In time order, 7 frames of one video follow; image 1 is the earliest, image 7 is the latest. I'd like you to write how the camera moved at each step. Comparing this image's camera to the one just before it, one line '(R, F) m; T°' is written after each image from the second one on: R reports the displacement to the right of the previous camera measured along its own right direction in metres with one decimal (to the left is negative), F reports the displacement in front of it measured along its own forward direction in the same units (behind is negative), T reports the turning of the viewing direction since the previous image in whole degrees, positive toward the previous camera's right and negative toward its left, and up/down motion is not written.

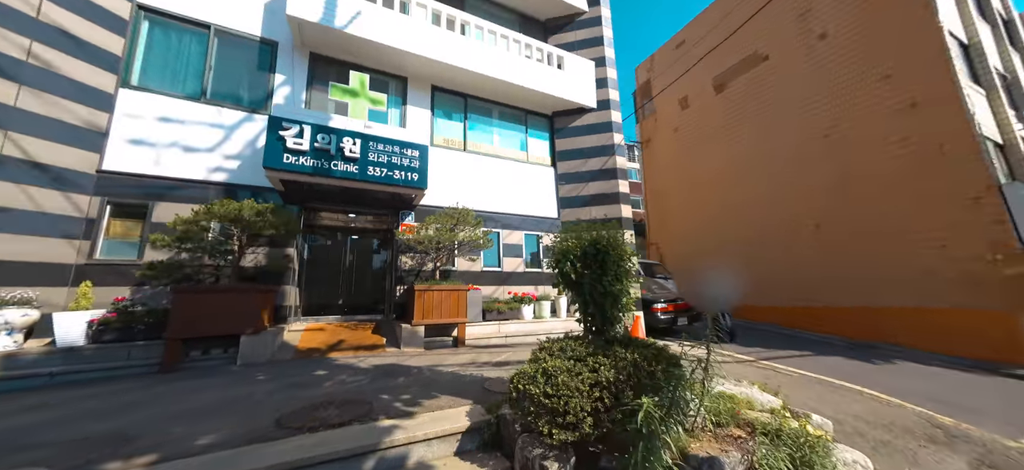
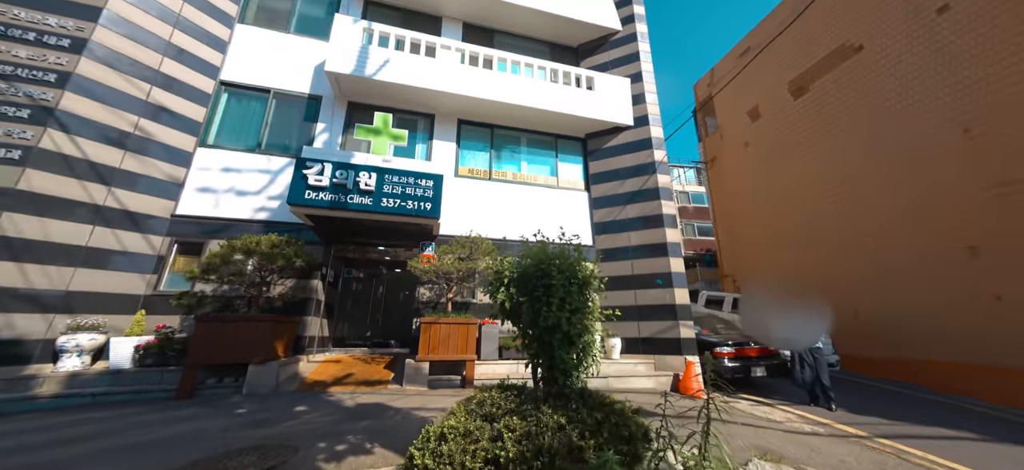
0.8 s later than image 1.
(+0.9, +0.5) m; -11°
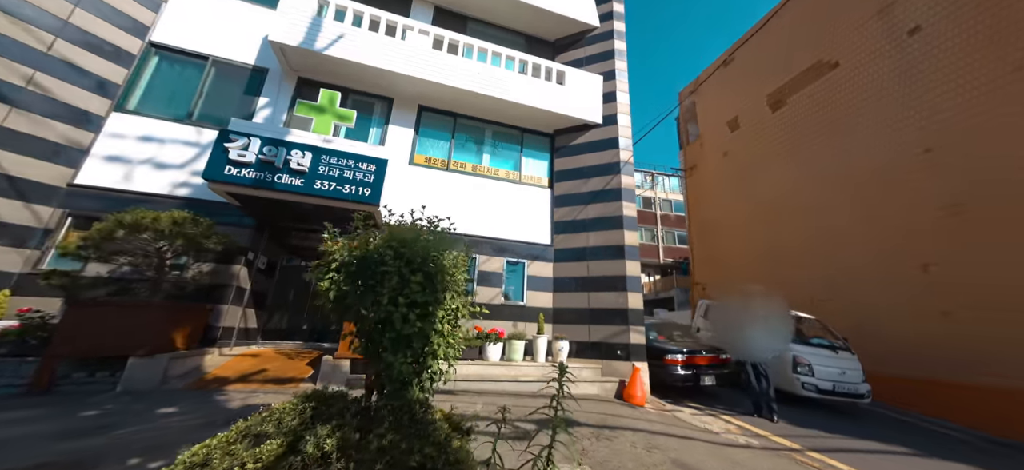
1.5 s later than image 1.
(+0.7, +0.4) m; +2°
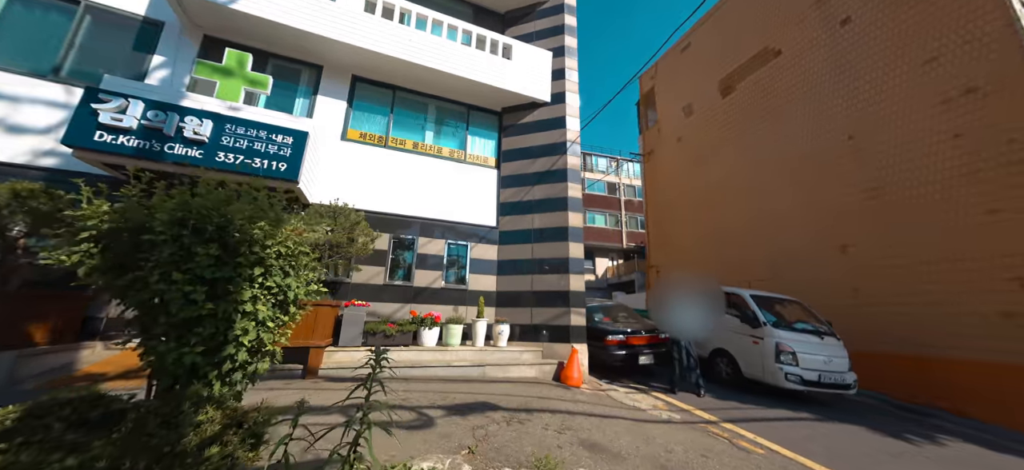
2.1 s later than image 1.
(+0.6, +0.2) m; +5°
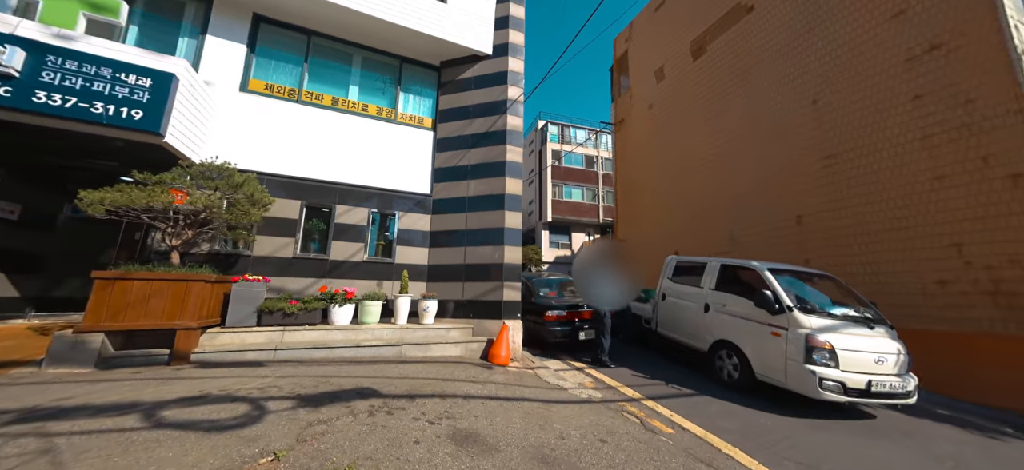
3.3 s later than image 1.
(+1.0, +0.6) m; +3°
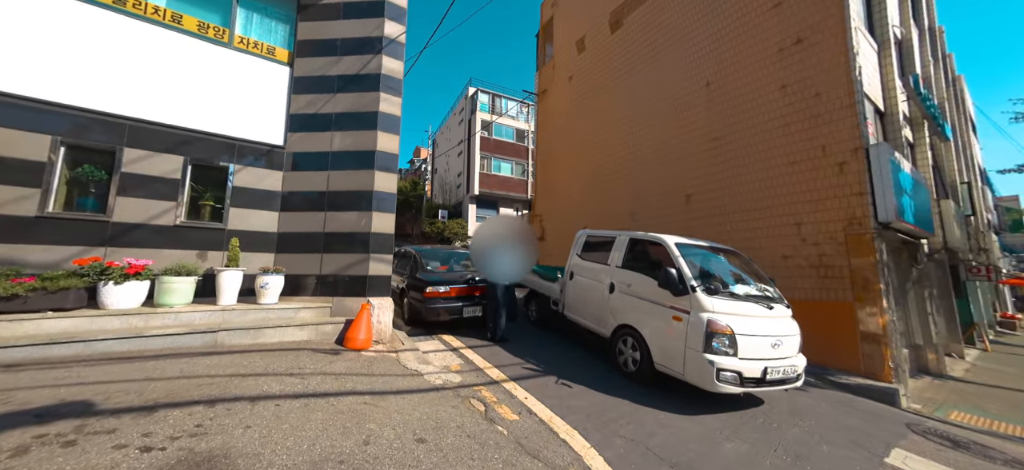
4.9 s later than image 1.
(+1.0, +0.6) m; +11°
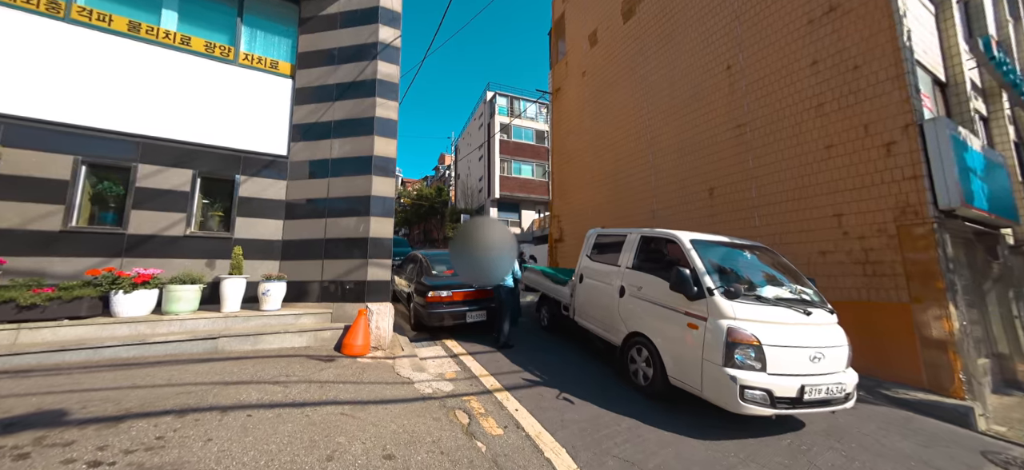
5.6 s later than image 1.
(+0.5, +0.2) m; -5°
